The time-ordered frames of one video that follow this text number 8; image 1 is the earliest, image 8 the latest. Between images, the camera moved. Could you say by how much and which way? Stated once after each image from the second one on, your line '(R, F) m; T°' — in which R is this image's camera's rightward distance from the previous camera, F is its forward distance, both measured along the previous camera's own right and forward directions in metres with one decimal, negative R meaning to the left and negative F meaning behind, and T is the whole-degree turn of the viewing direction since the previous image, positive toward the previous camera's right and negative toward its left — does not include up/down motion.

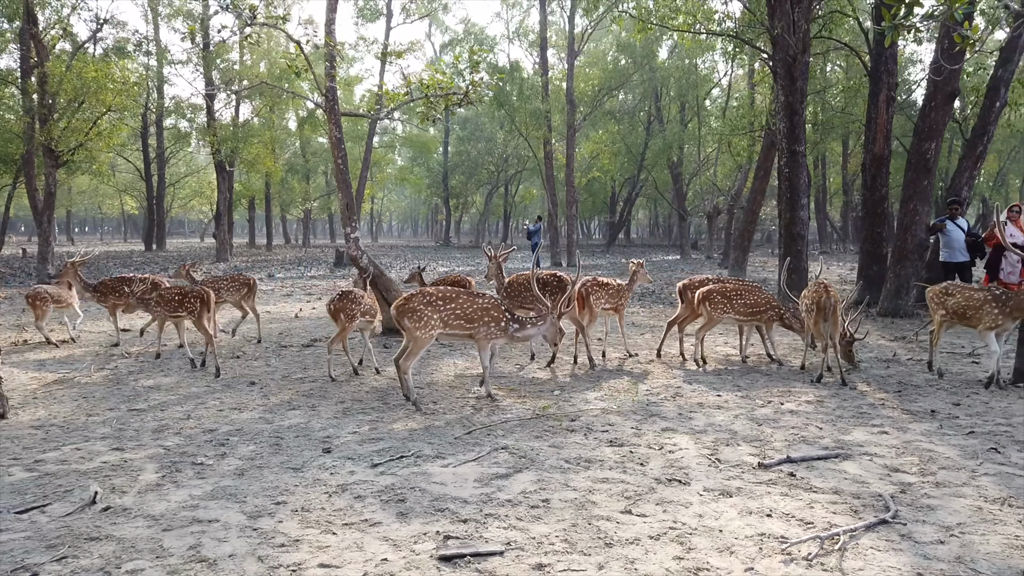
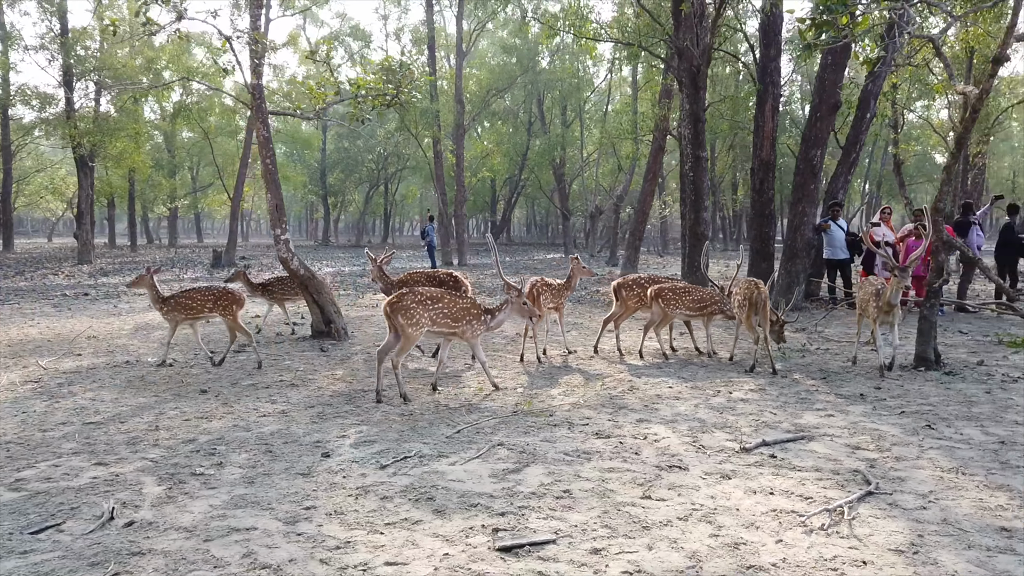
(-0.6, -0.1) m; +9°
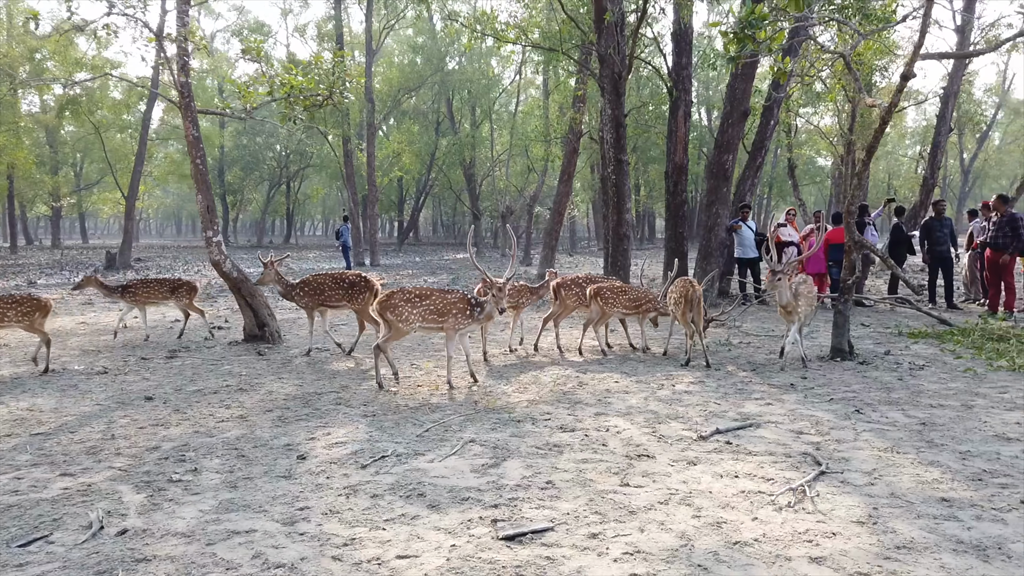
(-0.3, -0.1) m; +7°
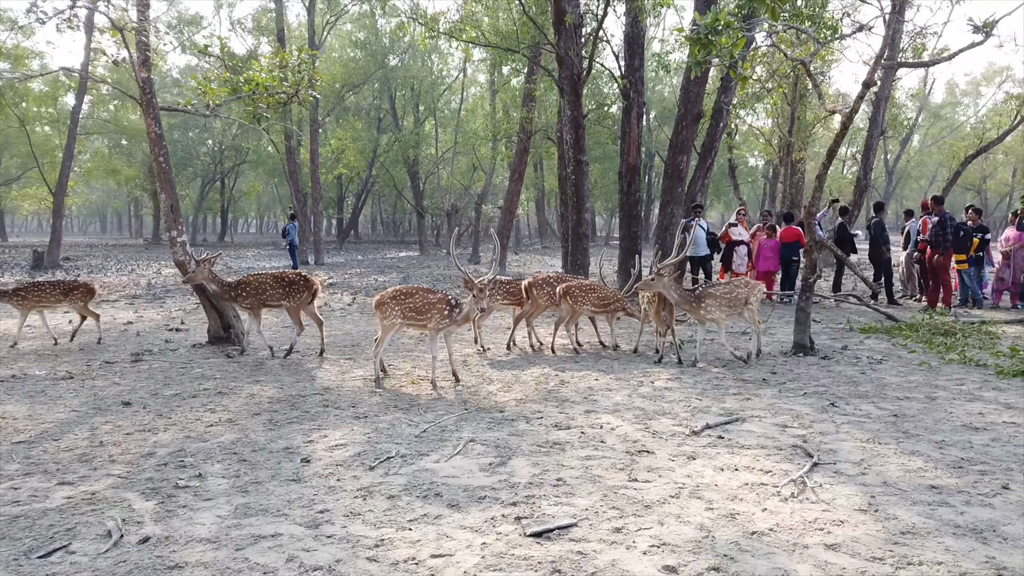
(-0.3, 0.0) m; +5°
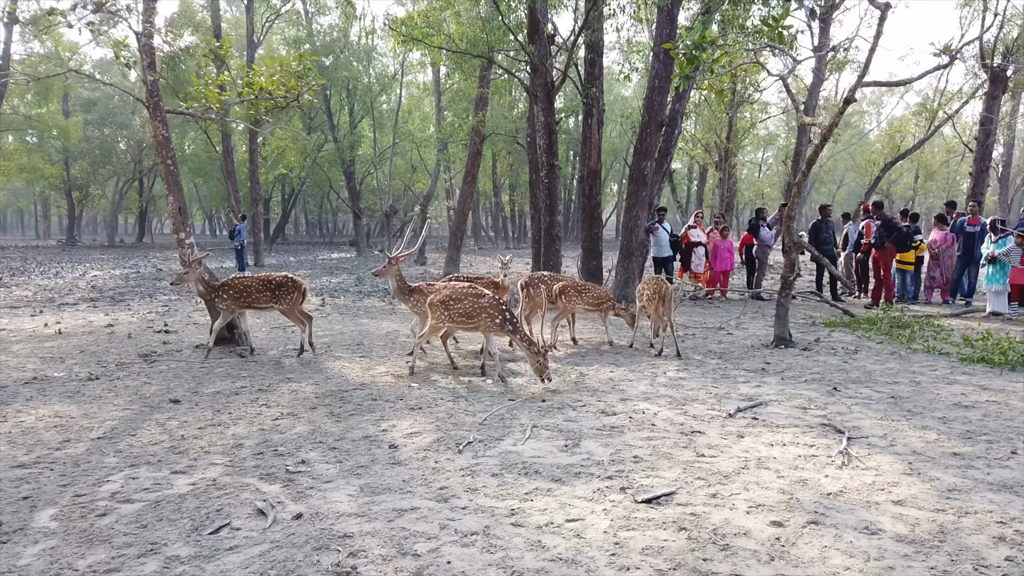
(-0.8, -0.3) m; +6°
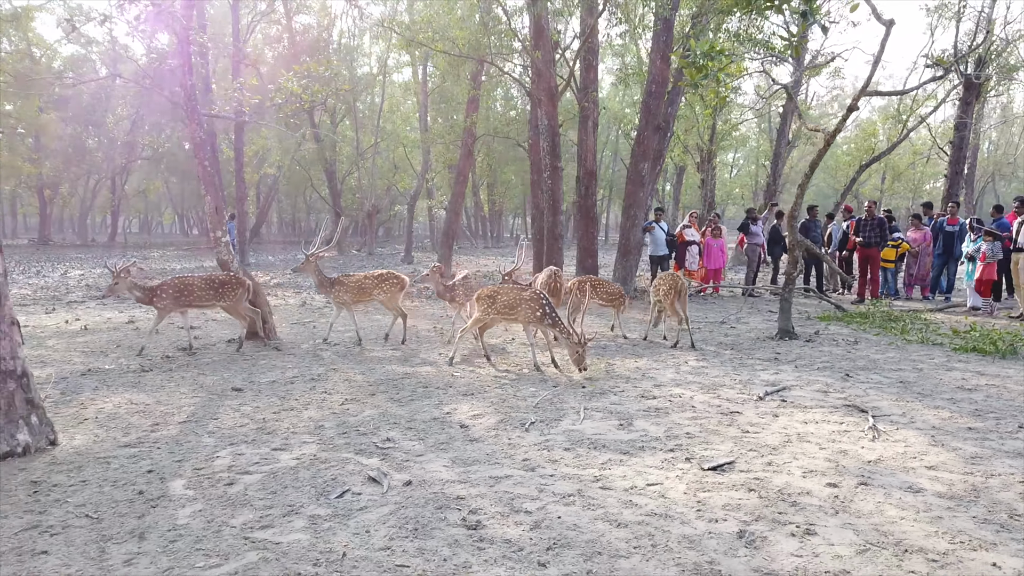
(-0.5, -0.4) m; +2°
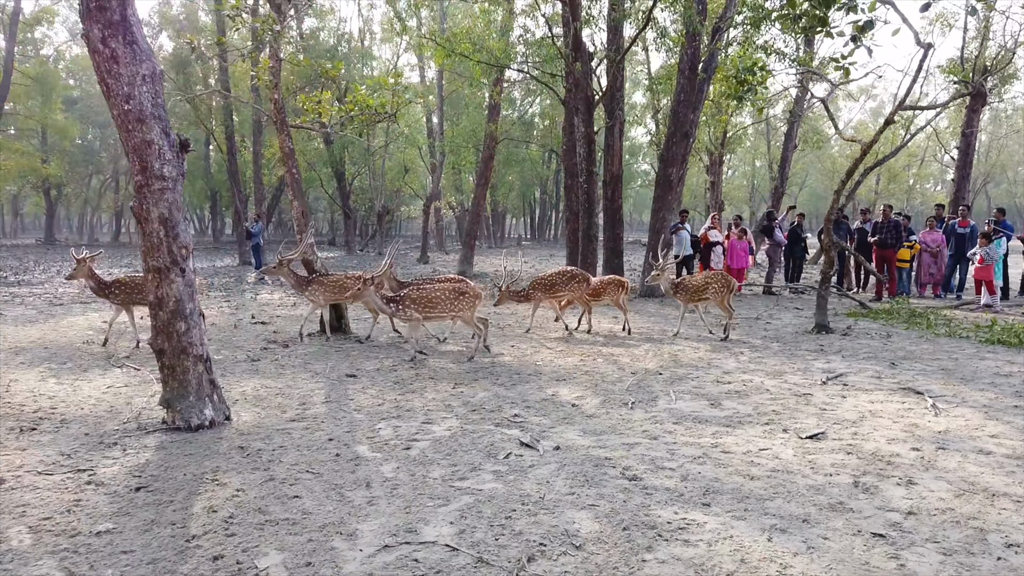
(-0.7, -0.6) m; +1°
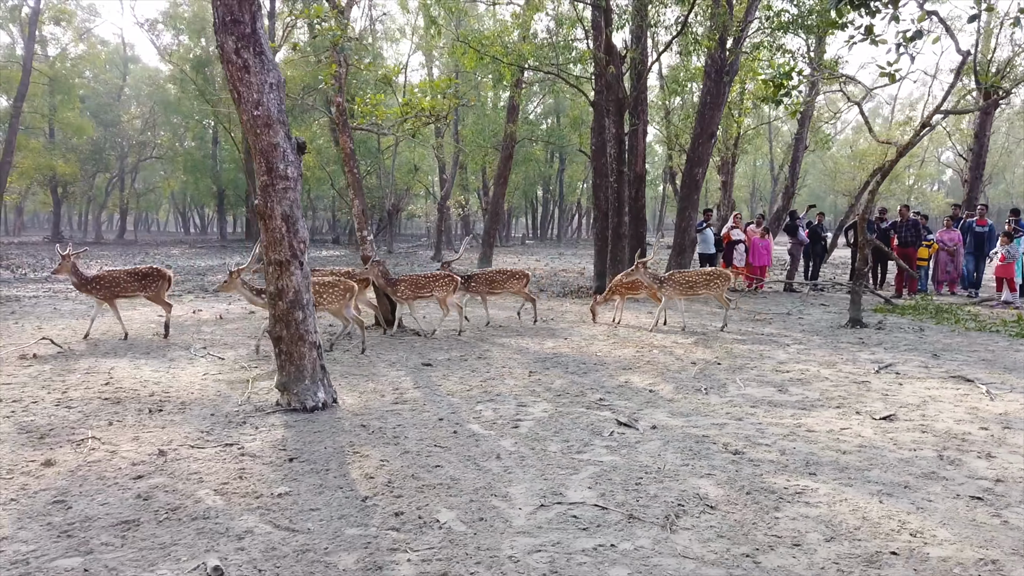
(-0.6, -0.3) m; 0°
